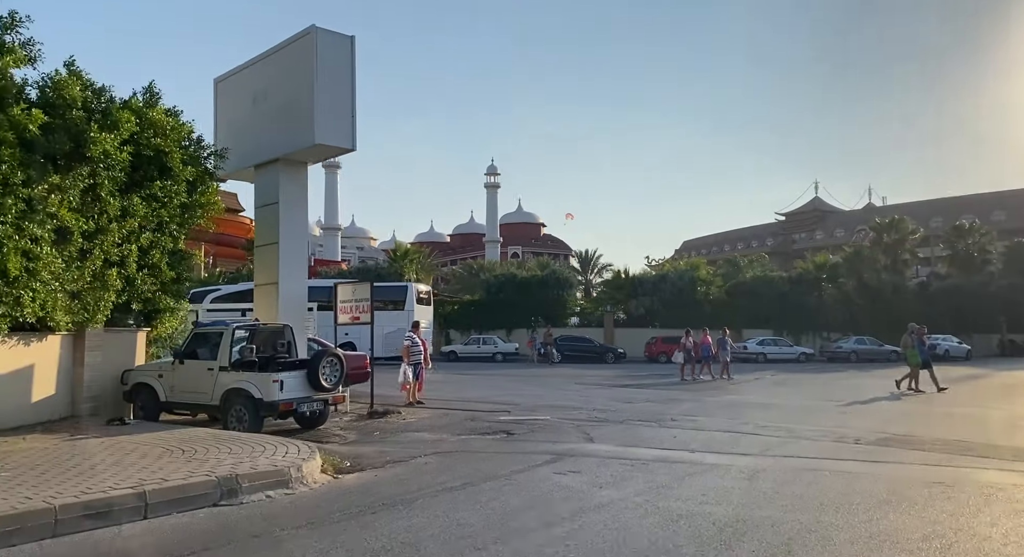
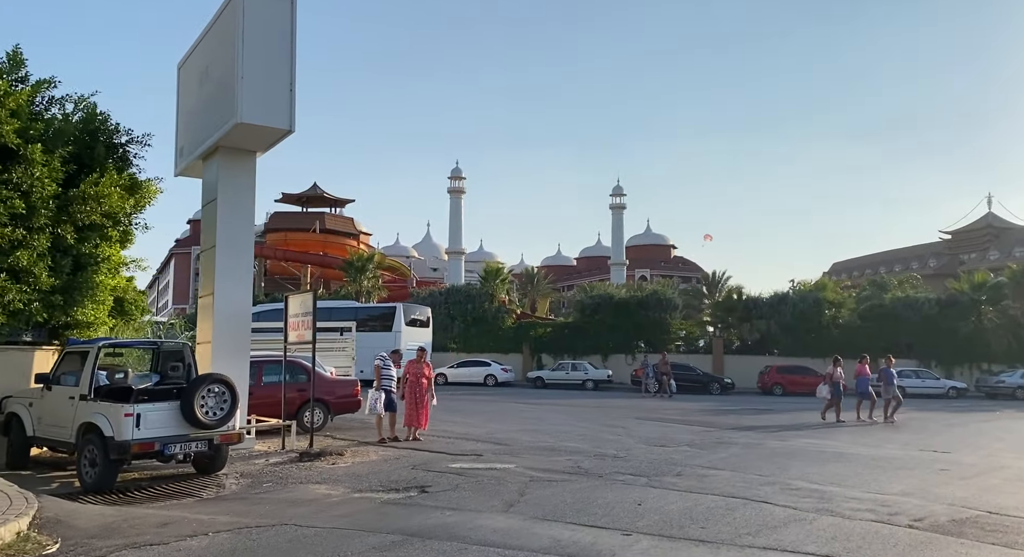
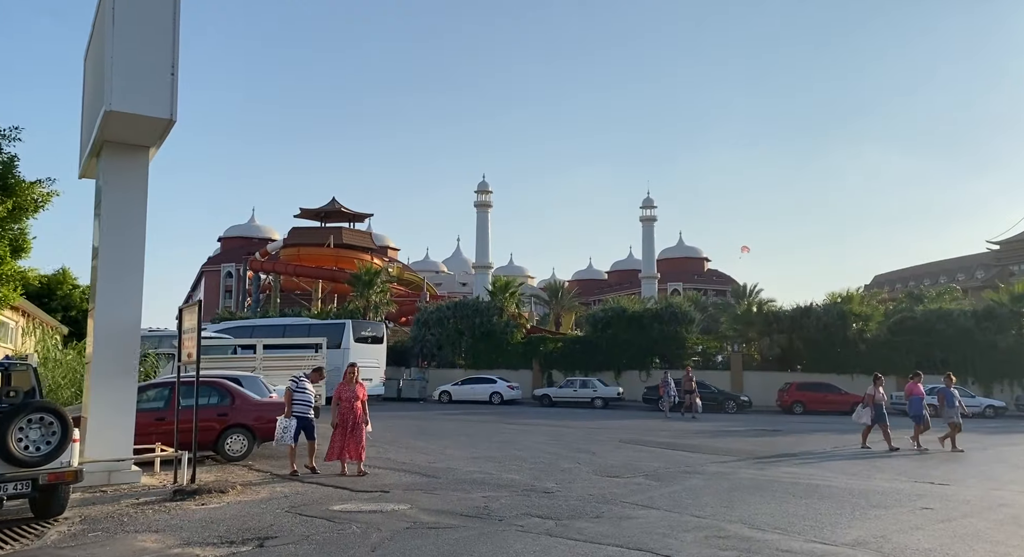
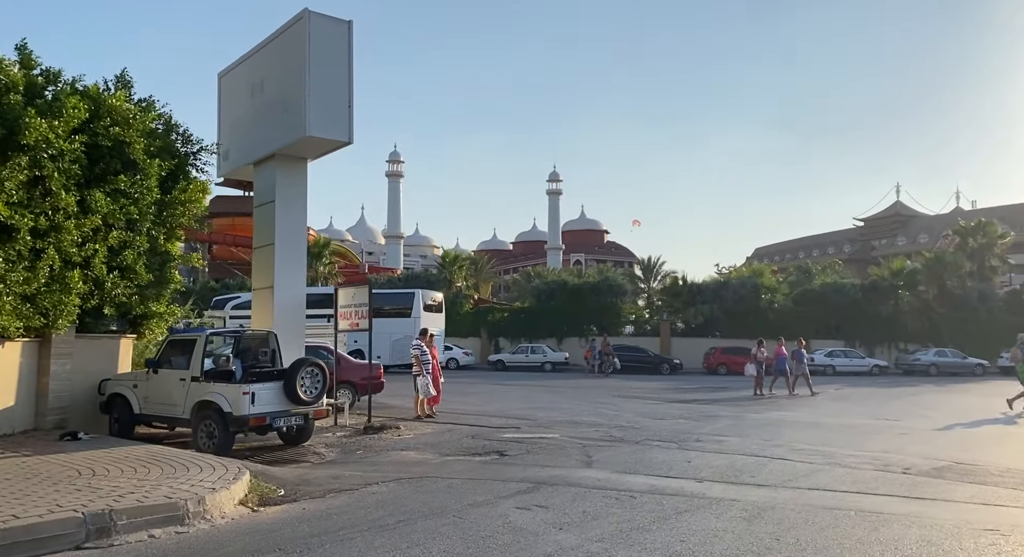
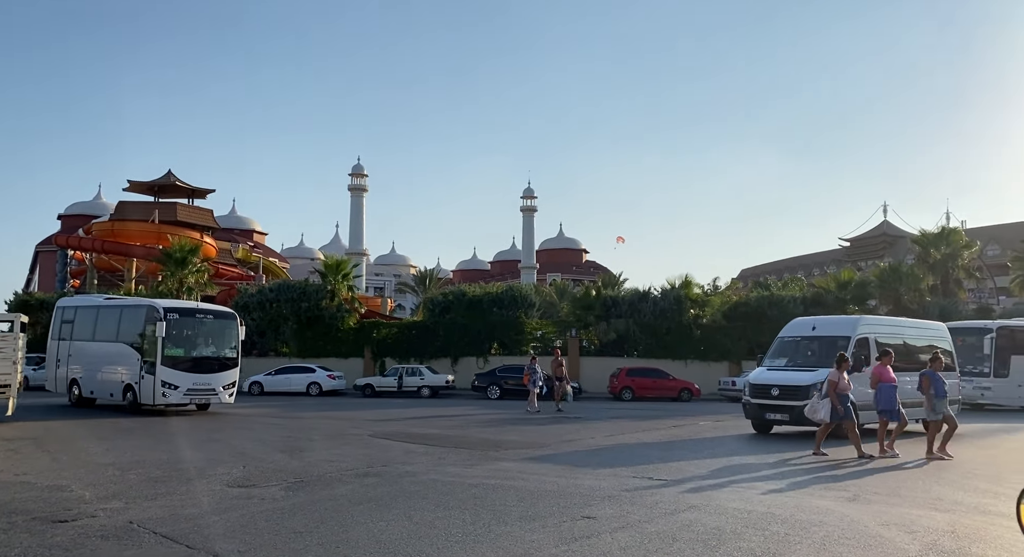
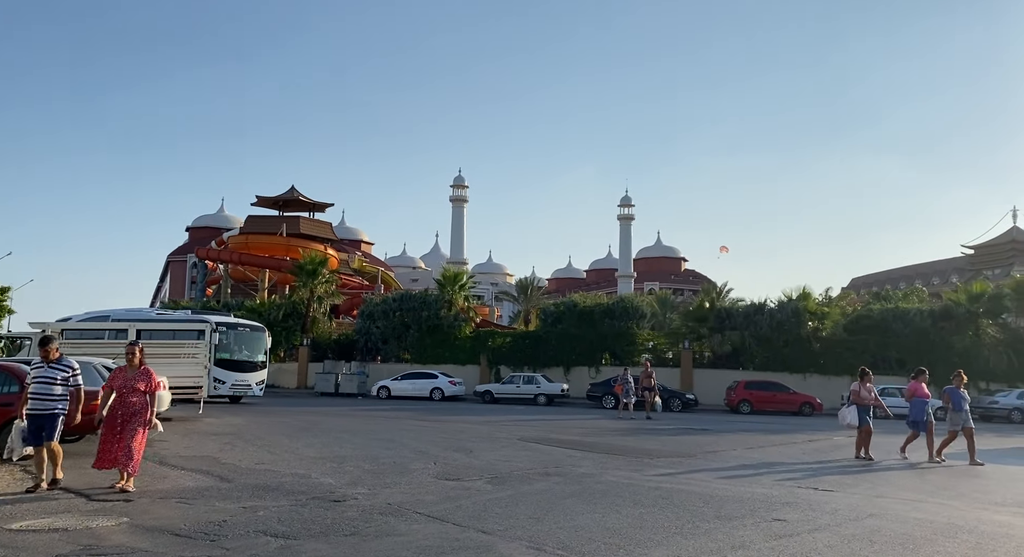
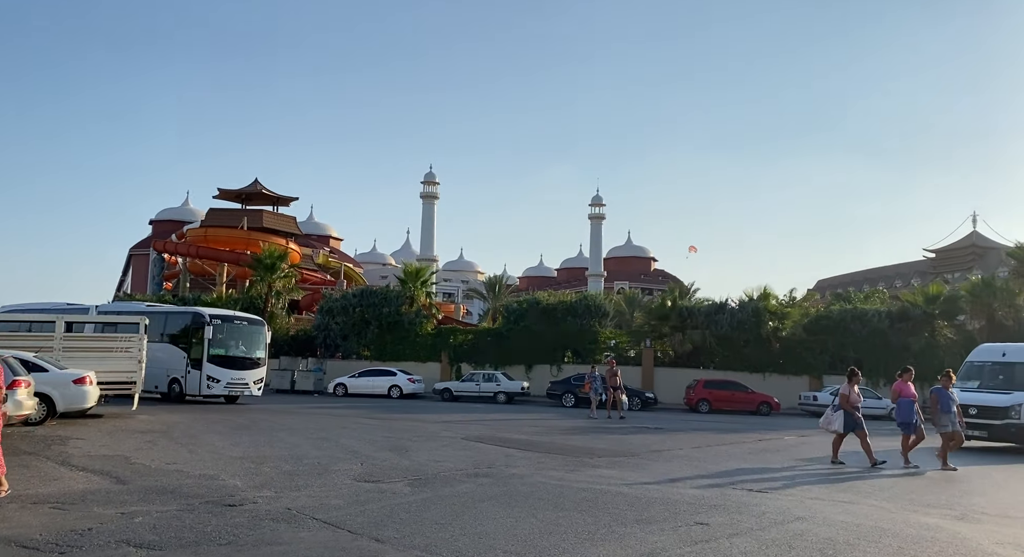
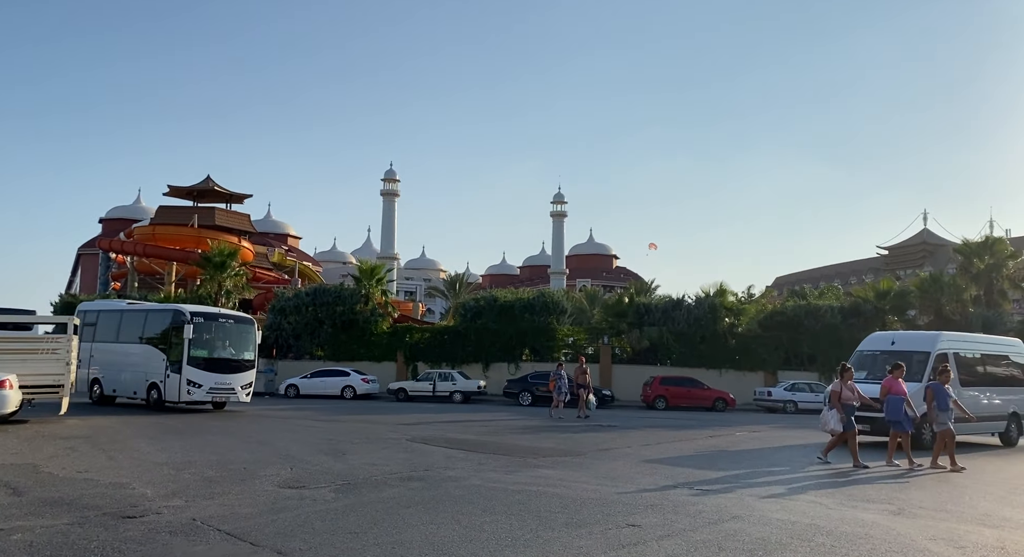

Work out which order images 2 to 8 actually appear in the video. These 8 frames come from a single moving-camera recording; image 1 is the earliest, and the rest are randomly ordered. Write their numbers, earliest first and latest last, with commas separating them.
4, 2, 3, 6, 7, 8, 5
